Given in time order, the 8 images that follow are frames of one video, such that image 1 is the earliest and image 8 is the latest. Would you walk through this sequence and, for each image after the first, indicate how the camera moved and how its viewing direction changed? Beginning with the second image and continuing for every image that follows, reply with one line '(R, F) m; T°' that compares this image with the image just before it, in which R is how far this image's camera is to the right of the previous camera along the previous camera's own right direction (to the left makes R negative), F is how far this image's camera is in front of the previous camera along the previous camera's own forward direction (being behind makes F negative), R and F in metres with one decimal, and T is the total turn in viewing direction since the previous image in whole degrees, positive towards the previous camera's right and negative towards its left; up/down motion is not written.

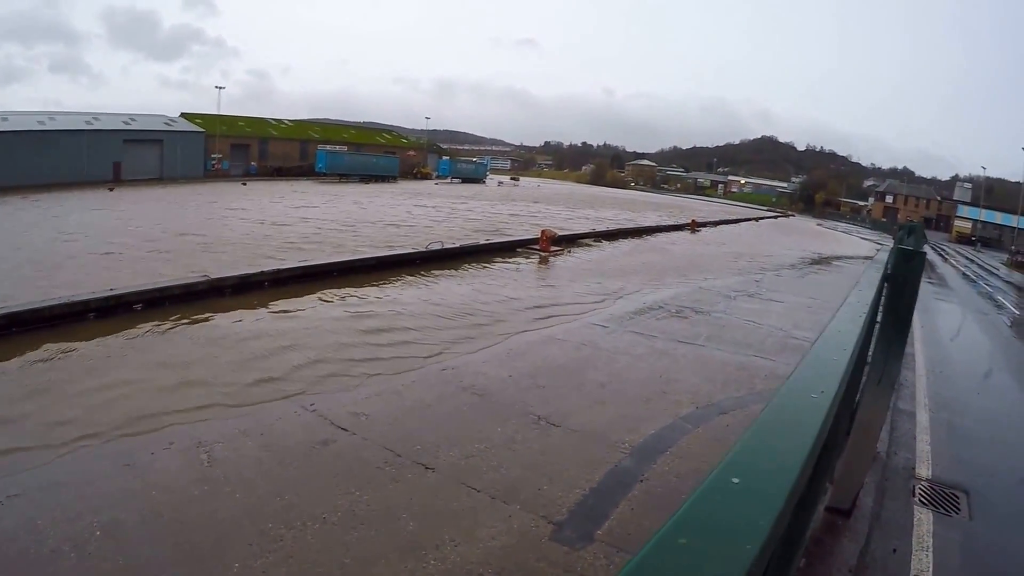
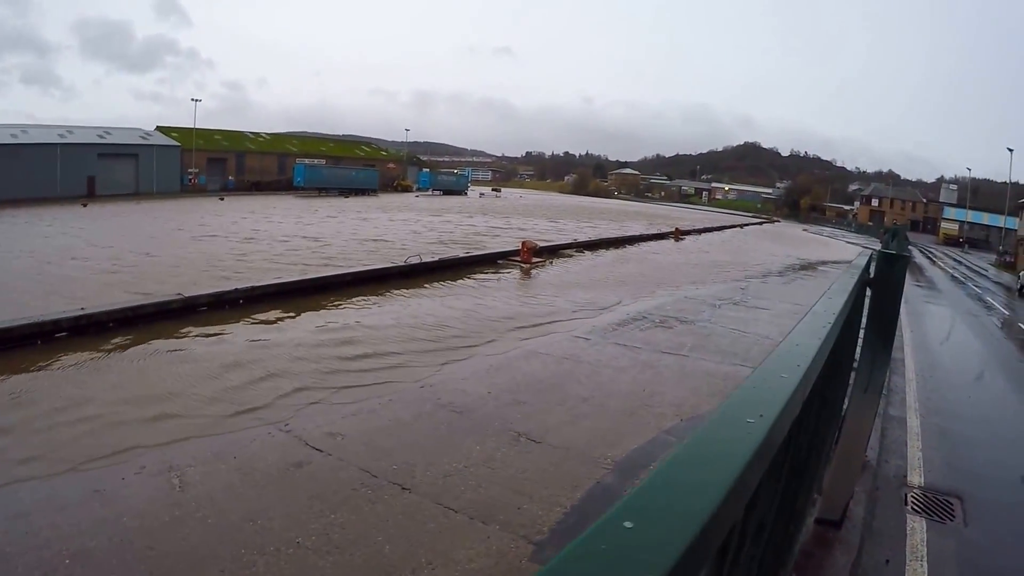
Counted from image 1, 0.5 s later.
(+0.1, +0.2) m; +1°
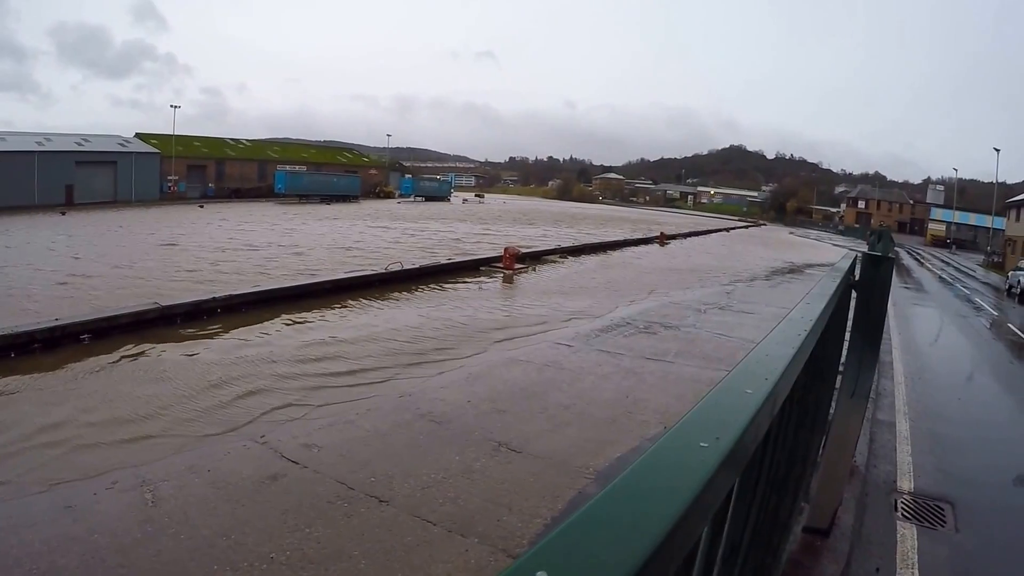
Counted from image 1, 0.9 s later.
(0.0, +0.2) m; +1°
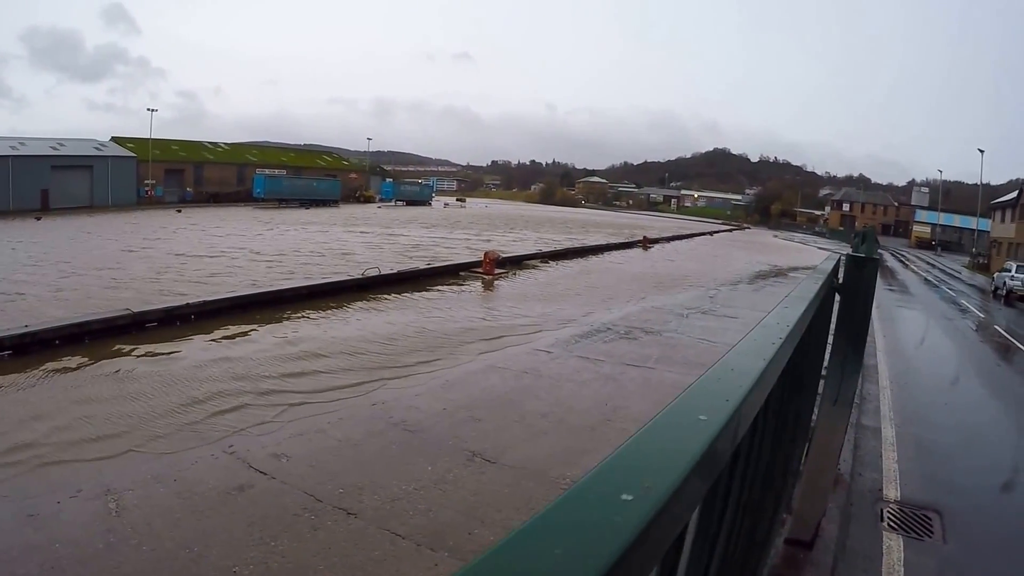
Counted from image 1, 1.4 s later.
(+0.1, +0.2) m; +1°
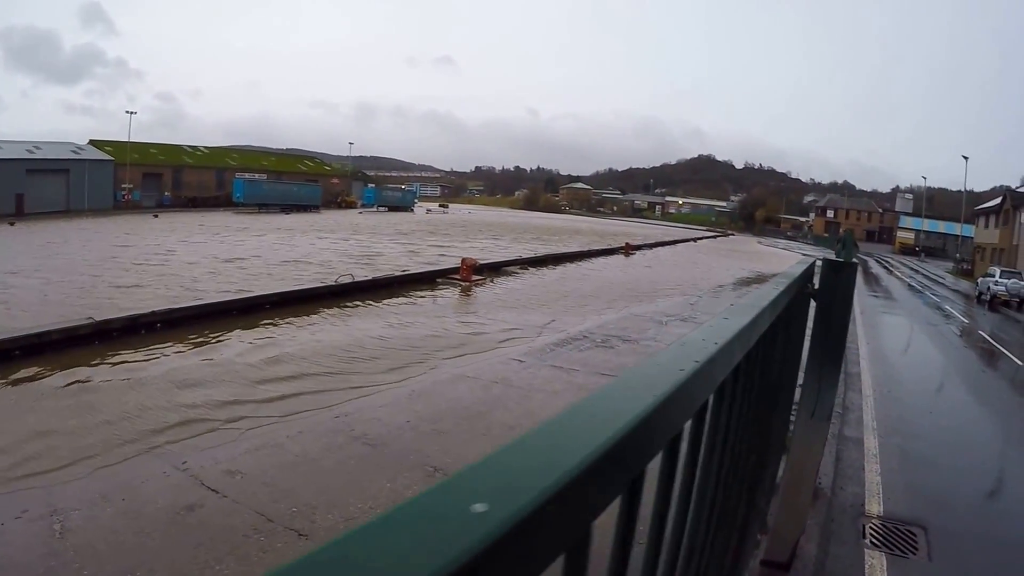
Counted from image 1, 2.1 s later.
(+0.2, +0.3) m; +1°
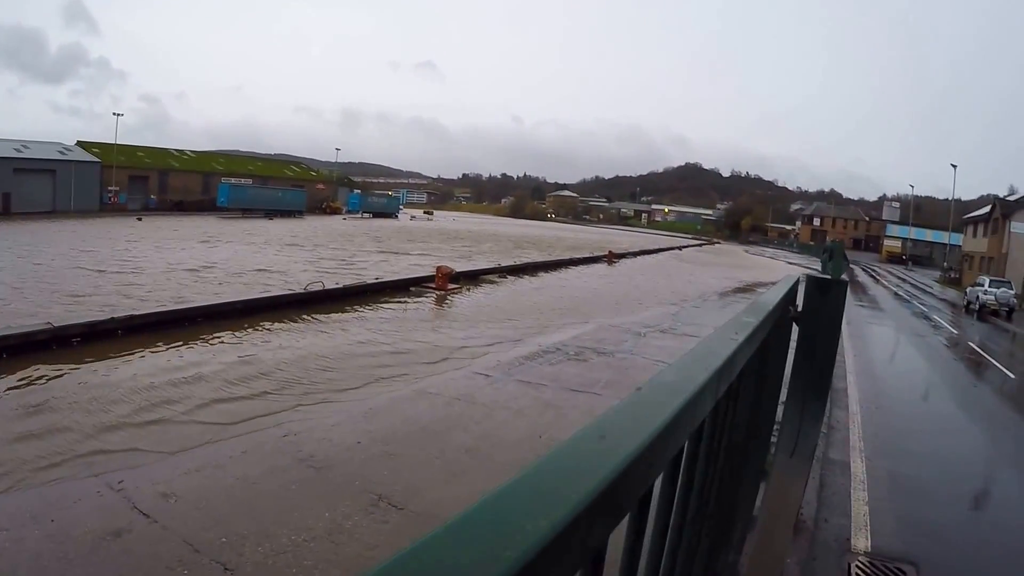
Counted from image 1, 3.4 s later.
(+0.3, +0.4) m; 0°
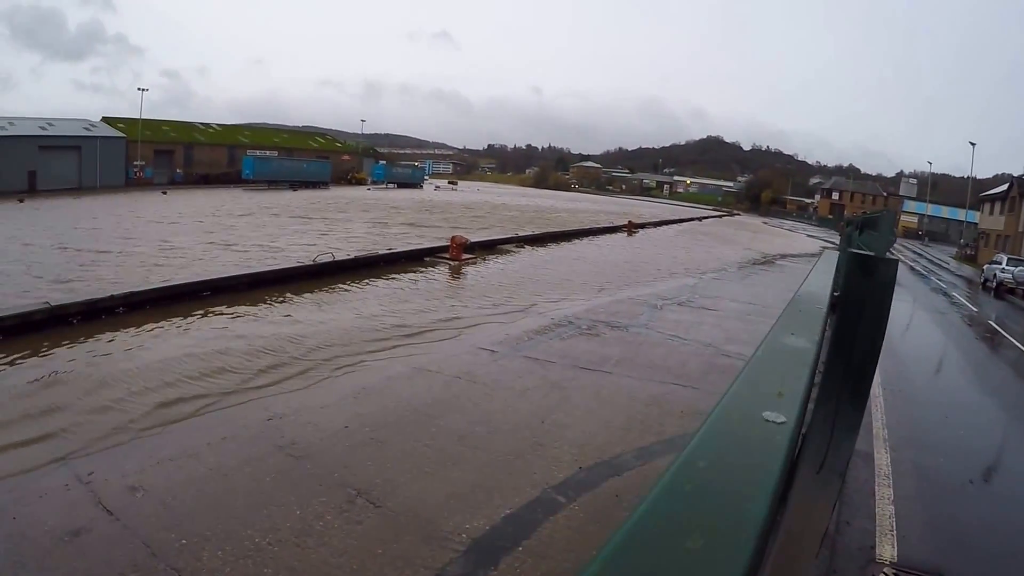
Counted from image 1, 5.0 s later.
(+0.2, +0.6) m; -3°
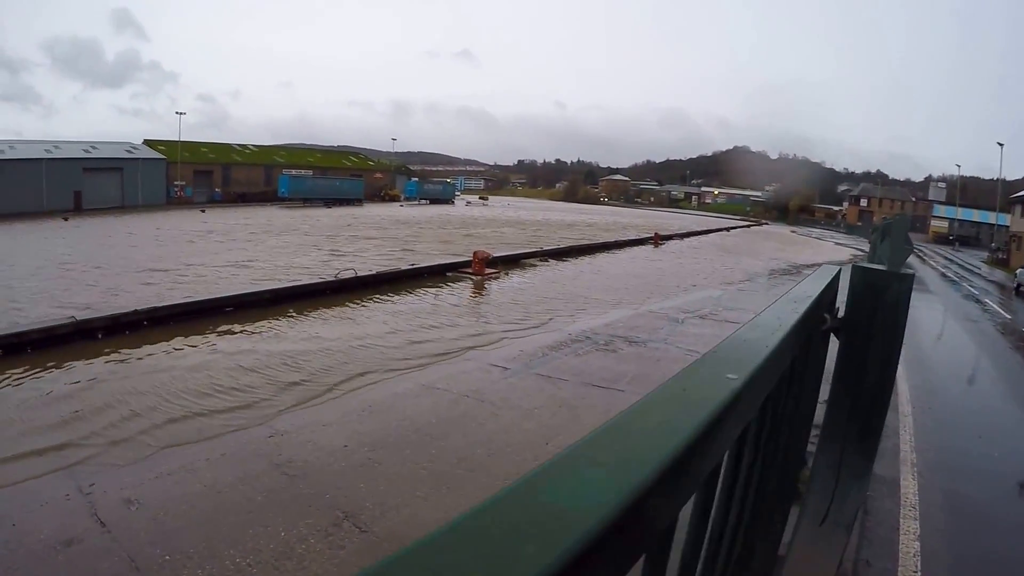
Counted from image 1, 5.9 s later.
(+0.2, +0.2) m; -3°
